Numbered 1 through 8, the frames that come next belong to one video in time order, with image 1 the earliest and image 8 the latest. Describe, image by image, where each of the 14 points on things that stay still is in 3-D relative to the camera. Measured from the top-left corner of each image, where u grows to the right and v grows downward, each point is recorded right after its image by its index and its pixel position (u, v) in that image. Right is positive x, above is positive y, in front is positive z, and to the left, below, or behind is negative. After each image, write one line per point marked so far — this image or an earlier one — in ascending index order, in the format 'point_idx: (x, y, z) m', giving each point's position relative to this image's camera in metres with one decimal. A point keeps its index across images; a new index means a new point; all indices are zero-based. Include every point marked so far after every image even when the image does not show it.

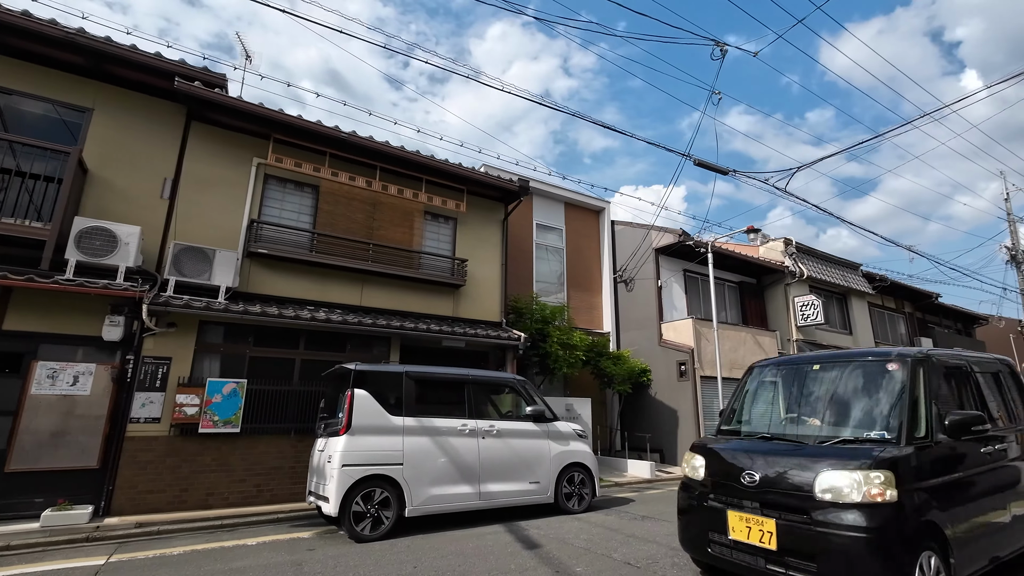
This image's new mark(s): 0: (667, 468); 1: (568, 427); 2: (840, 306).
0: (+4.0, -4.6, +12.5) m
1: (+0.8, -2.1, +7.5) m
2: (+12.7, -0.7, +18.9) m
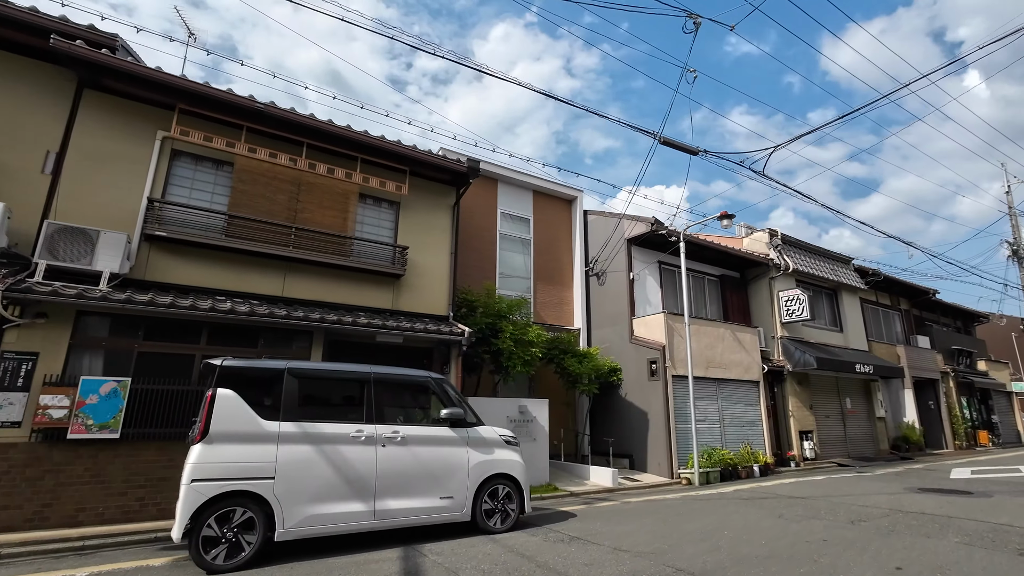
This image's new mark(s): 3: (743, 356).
0: (+2.9, -4.4, +11.6) m
1: (-0.3, -1.9, +6.5) m
2: (+11.6, -0.5, +17.9) m
3: (+6.5, -1.9, +13.7) m
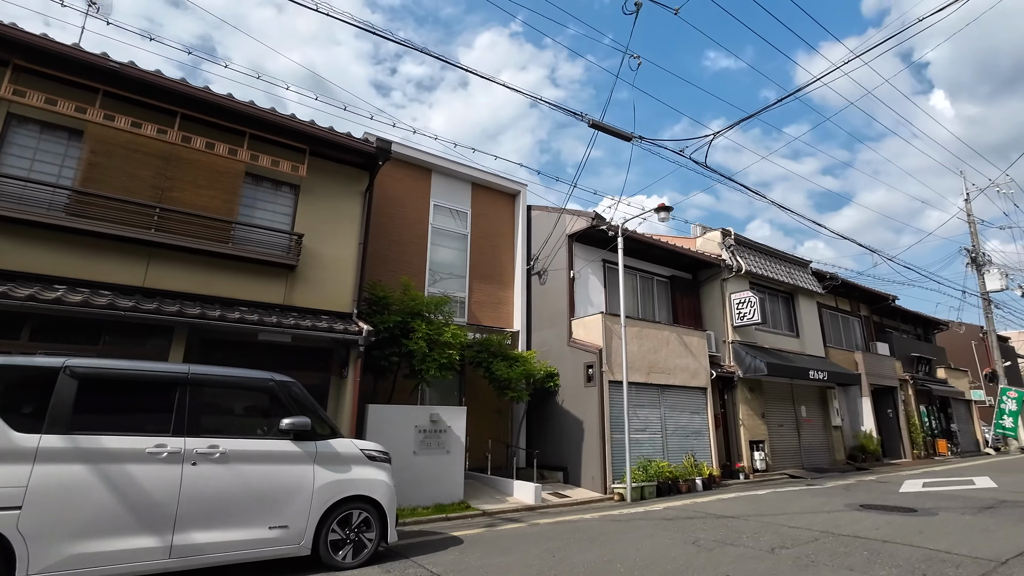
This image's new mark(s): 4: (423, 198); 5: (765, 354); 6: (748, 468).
0: (+1.1, -4.4, +10.6) m
1: (-1.8, -1.8, +5.5) m
2: (+9.7, -0.6, +17.3) m
3: (+4.7, -1.9, +12.9) m
4: (-2.4, +2.4, +13.0) m
5: (+7.6, -2.0, +14.6) m
6: (+6.5, -4.9, +13.4) m
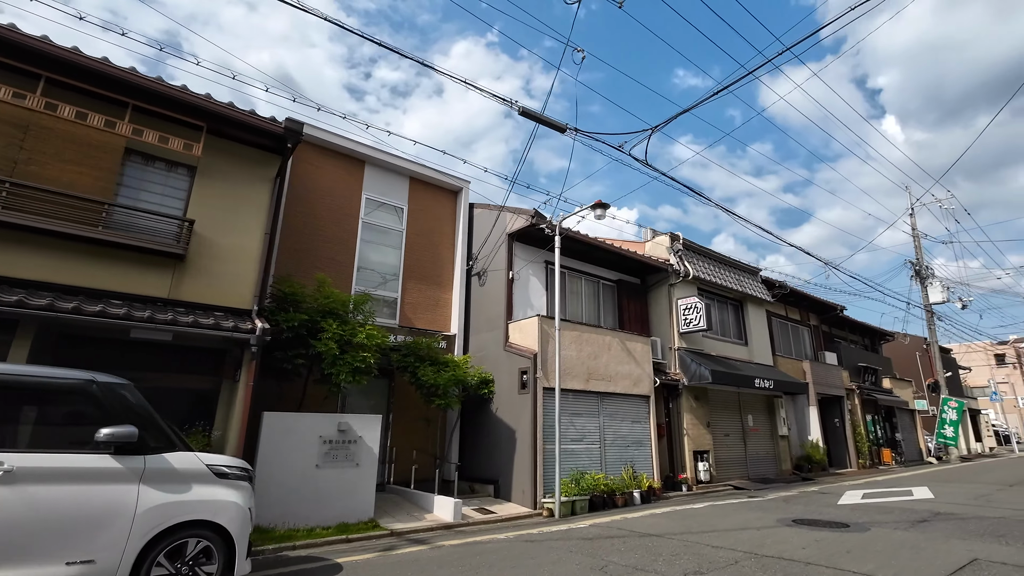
0: (-0.4, -4.4, +9.8) m
1: (-3.0, -1.6, +4.6) m
2: (+7.8, -0.9, +17.1) m
3: (+3.0, -2.0, +12.4) m
4: (-3.9, +2.4, +12.1) m
5: (+5.8, -2.1, +14.2) m
6: (+4.8, -5.1, +12.9) m
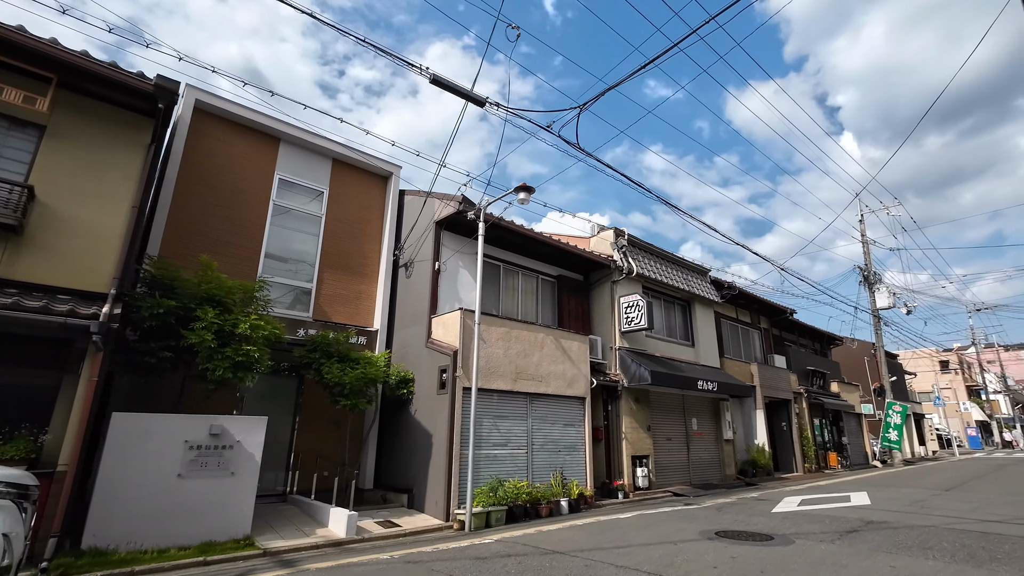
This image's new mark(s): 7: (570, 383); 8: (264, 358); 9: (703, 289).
0: (-2.0, -4.2, +8.9) m
1: (-4.3, -1.3, +3.5) m
2: (+5.8, -0.9, +16.6) m
3: (+1.3, -1.9, +11.6) m
4: (-5.6, +2.7, +11.0) m
5: (+4.0, -2.1, +13.6) m
6: (+2.9, -5.0, +12.3) m
7: (+1.4, -2.2, +11.6) m
8: (-4.1, -1.1, +7.9) m
9: (+6.7, 0.0, +17.1) m
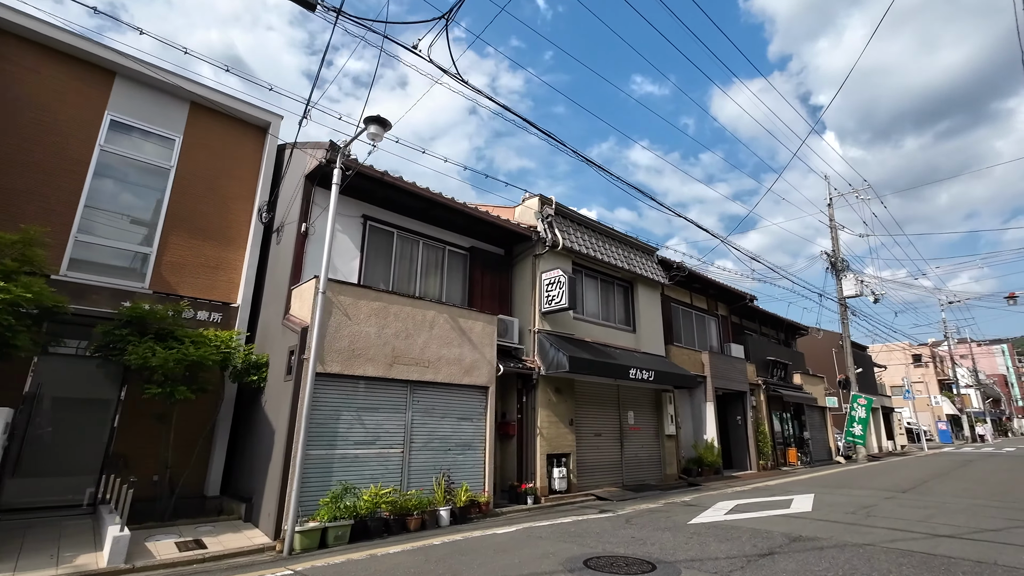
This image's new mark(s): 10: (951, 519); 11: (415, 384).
0: (-4.2, -3.6, +7.1) m
1: (-6.3, -0.8, +1.6) m
2: (+3.4, -0.3, +15.0) m
3: (-1.0, -1.3, +9.9) m
4: (-7.8, +3.3, +9.0) m
5: (+1.6, -1.5, +11.9) m
6: (+0.6, -4.4, +10.6) m
7: (-0.9, -1.6, +9.8) m
8: (-6.3, -0.5, +6.0) m
9: (+4.3, +0.6, +15.5) m
10: (+7.2, -3.8, +8.0) m
11: (-1.8, -1.8, +9.0) m
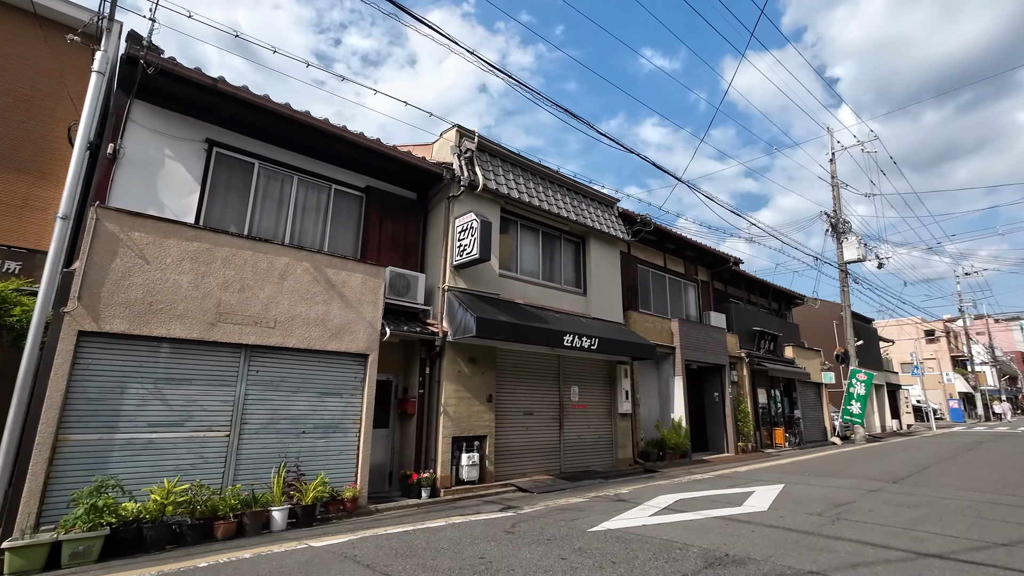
0: (-6.2, -2.8, +5.2) m
1: (-8.4, -0.2, -0.3) m
2: (+1.6, +0.9, +12.8) m
3: (-2.9, -0.4, +7.8) m
4: (-9.7, +4.2, +6.9) m
5: (-0.2, -0.4, +9.9) m
6: (-1.3, -3.4, +8.6) m
7: (-2.8, -0.7, +7.8) m
8: (-8.3, +0.2, +4.0) m
9: (+2.5, +1.8, +13.3) m
10: (+5.2, -2.9, +5.9) m
11: (-3.7, -0.9, +7.0) m
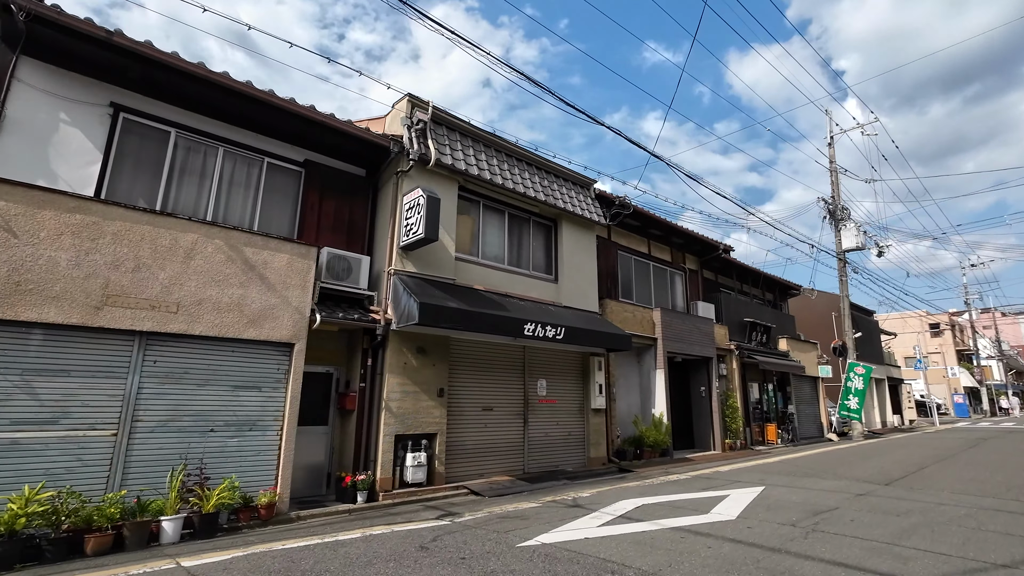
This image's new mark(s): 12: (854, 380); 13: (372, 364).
0: (-7.1, -2.5, +4.4) m
1: (-9.3, 0.0, -1.1) m
2: (+0.8, +1.2, +11.9) m
3: (-3.7, -0.1, +7.0) m
4: (-10.6, +4.4, +6.1) m
5: (-1.1, -0.1, +9.0) m
6: (-2.1, -3.1, +7.8) m
7: (-3.7, -0.4, +6.9) m
8: (-9.2, +0.5, +3.2) m
9: (+1.7, +2.1, +12.4) m
10: (+4.3, -2.6, +5.0) m
11: (-4.6, -0.6, +6.2) m
12: (+13.4, -3.6, +19.2) m
13: (-2.4, -1.3, +8.5) m
